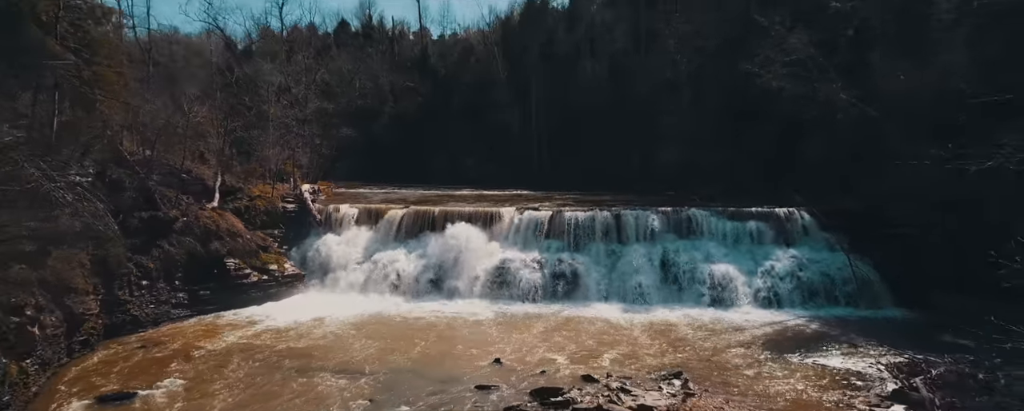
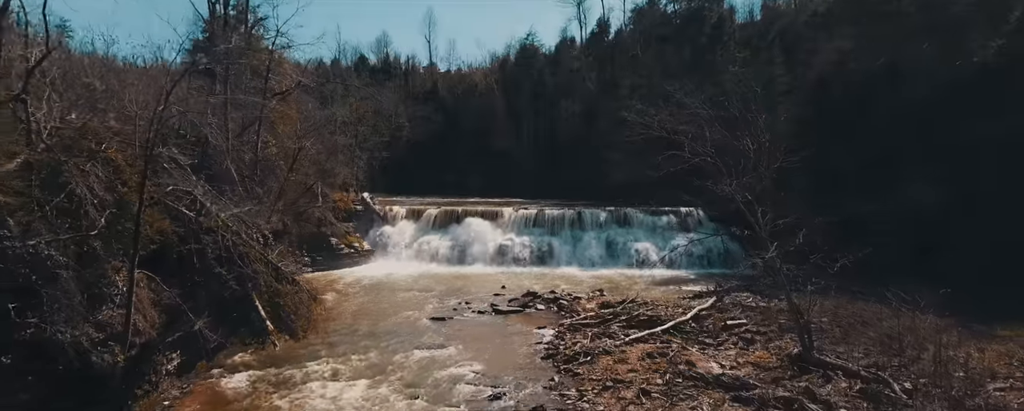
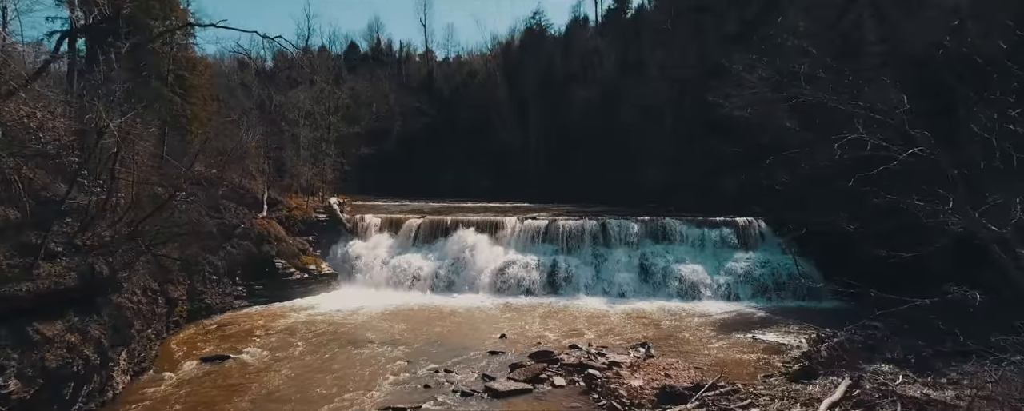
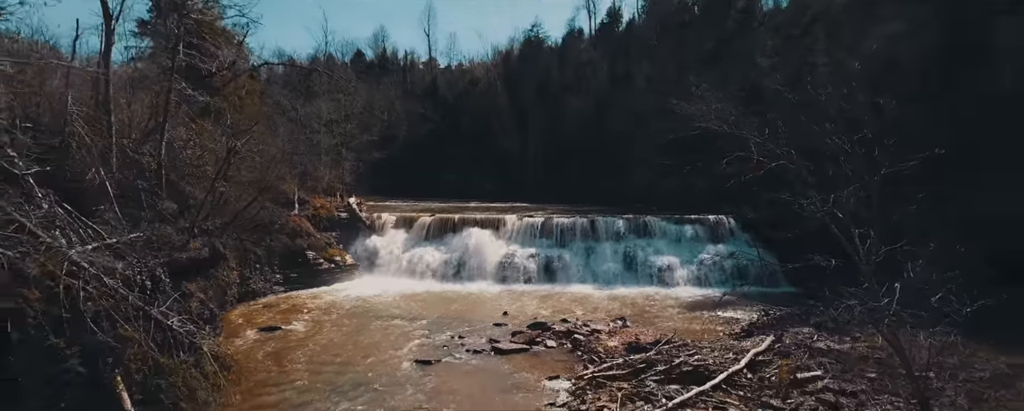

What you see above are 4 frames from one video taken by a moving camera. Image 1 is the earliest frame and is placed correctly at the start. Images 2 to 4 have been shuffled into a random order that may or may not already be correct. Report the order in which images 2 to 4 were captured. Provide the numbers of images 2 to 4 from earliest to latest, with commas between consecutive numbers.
3, 4, 2
